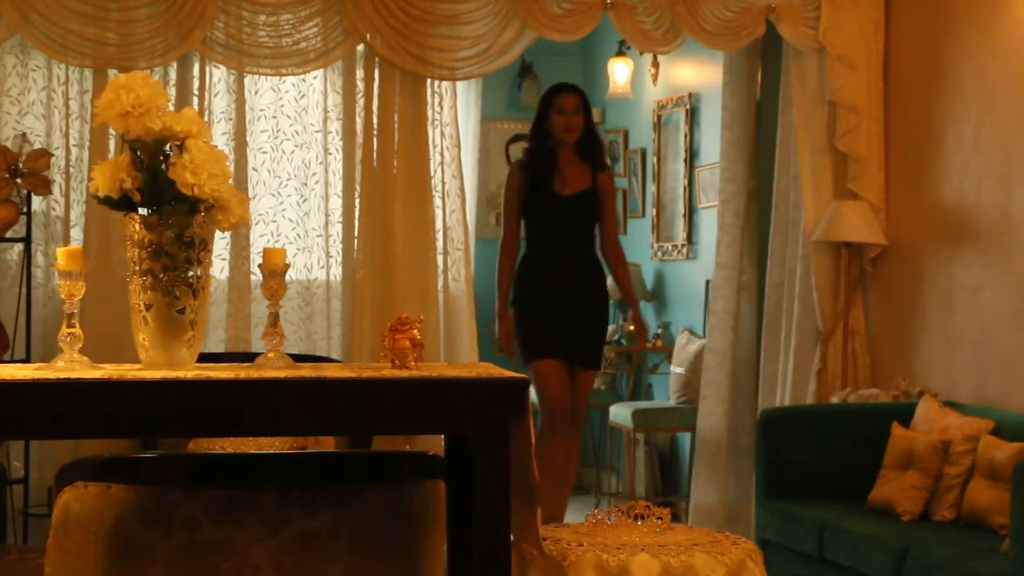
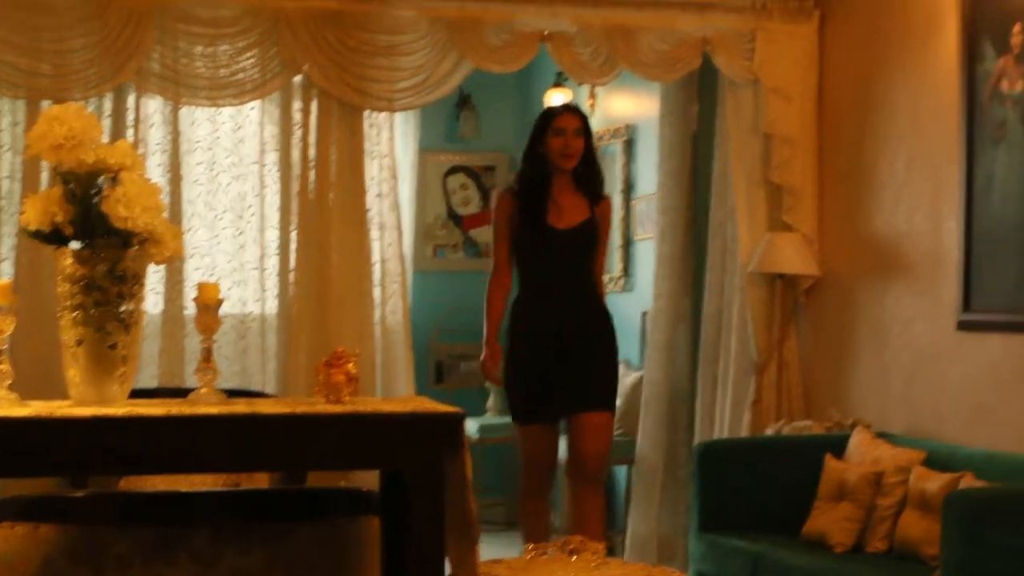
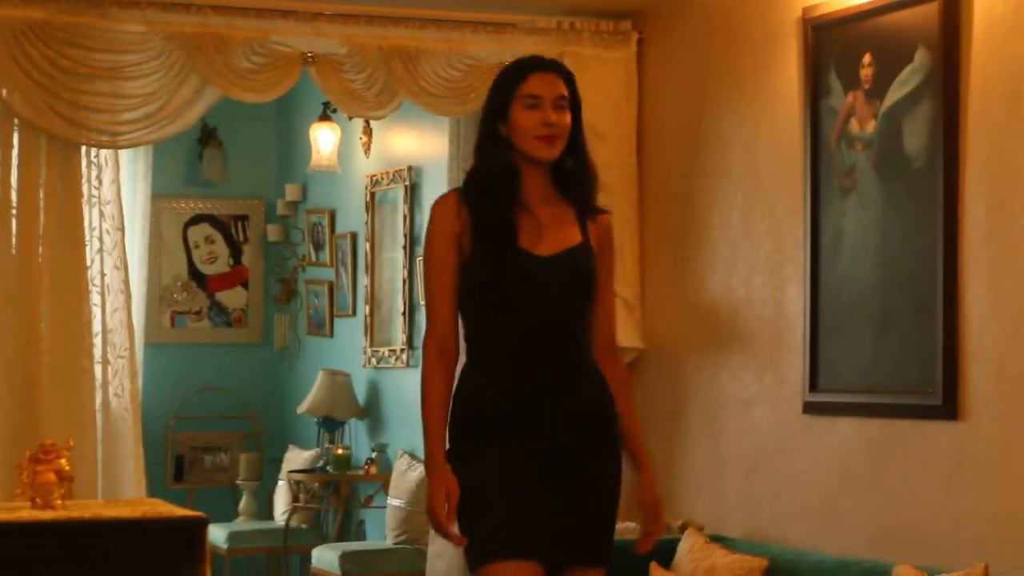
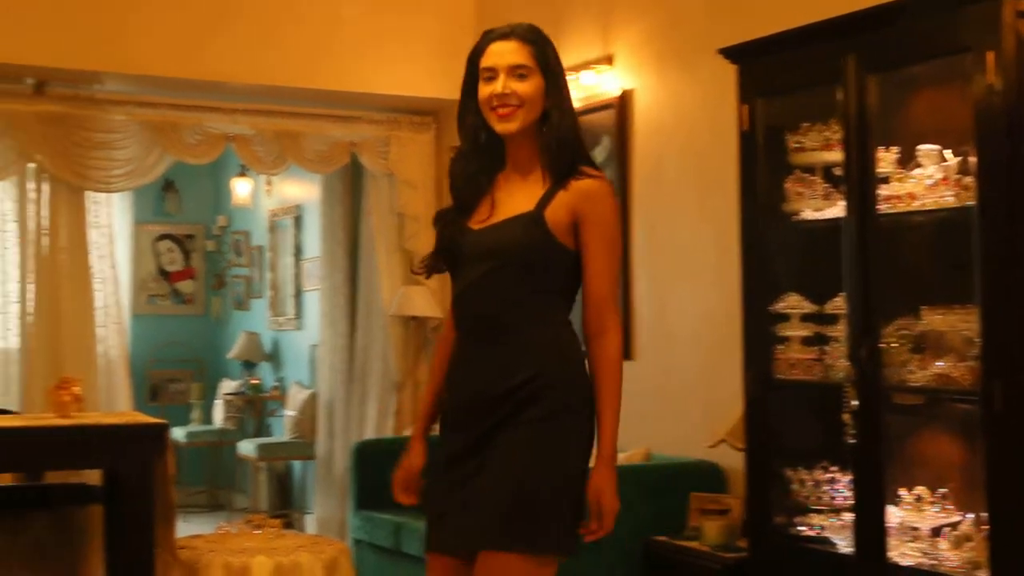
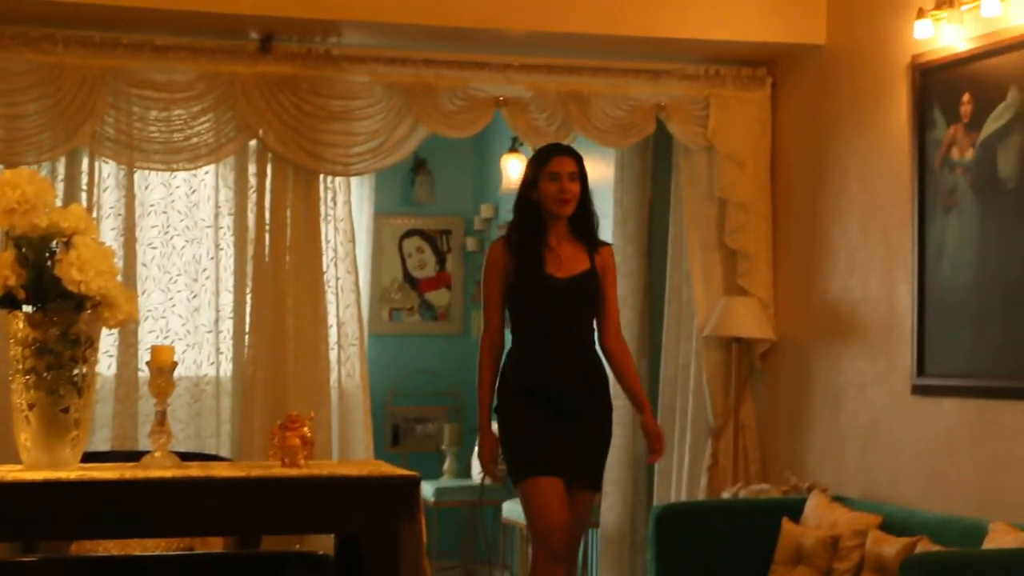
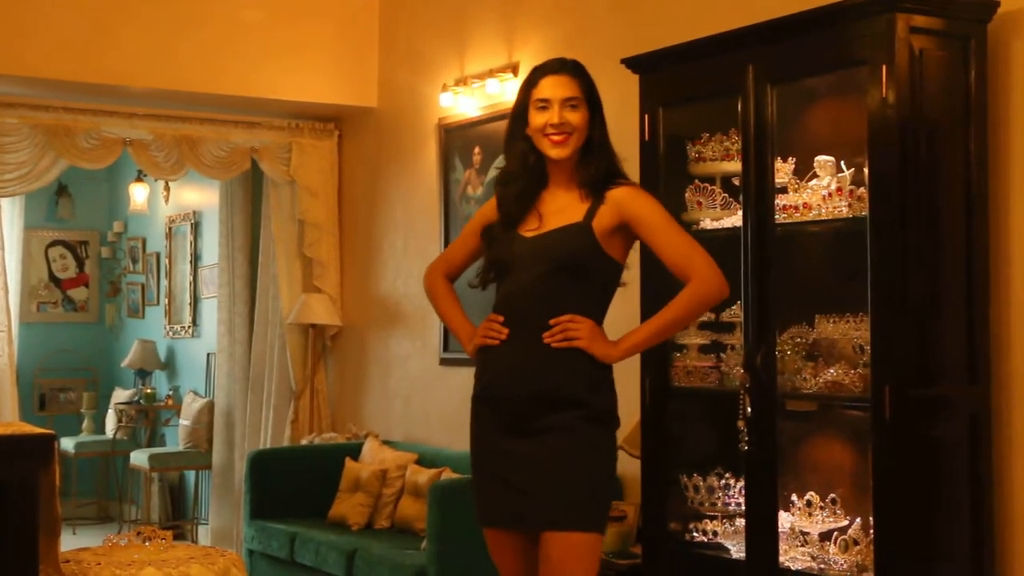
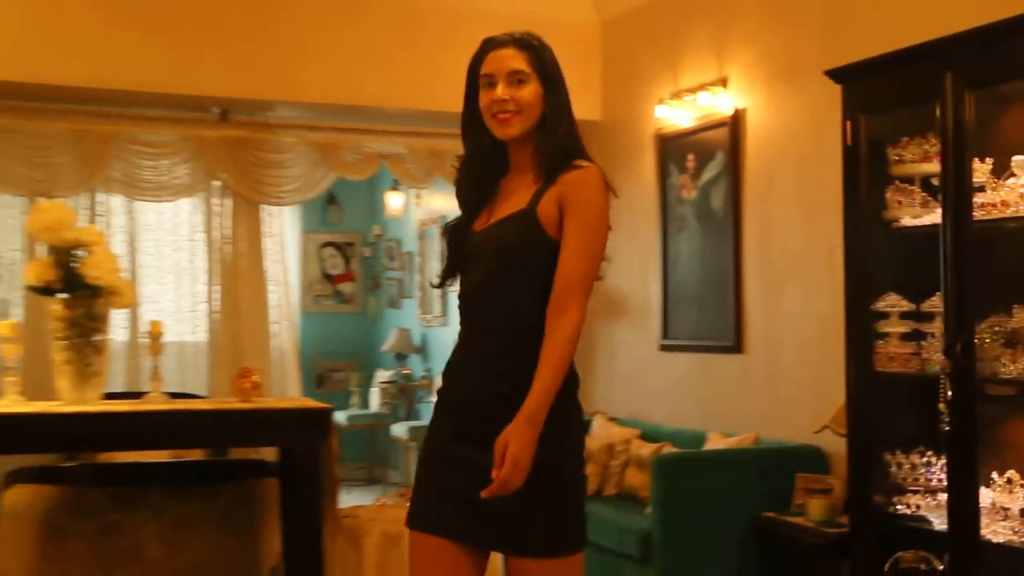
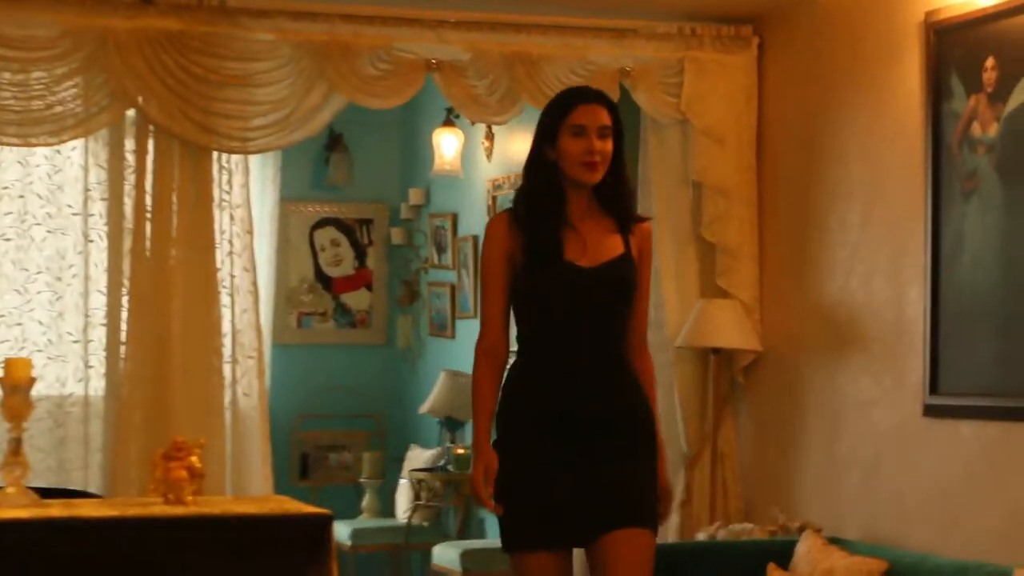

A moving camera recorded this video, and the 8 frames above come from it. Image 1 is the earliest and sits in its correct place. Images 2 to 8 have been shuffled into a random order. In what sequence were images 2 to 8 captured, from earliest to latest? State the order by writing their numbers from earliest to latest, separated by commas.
2, 5, 8, 3, 6, 4, 7
